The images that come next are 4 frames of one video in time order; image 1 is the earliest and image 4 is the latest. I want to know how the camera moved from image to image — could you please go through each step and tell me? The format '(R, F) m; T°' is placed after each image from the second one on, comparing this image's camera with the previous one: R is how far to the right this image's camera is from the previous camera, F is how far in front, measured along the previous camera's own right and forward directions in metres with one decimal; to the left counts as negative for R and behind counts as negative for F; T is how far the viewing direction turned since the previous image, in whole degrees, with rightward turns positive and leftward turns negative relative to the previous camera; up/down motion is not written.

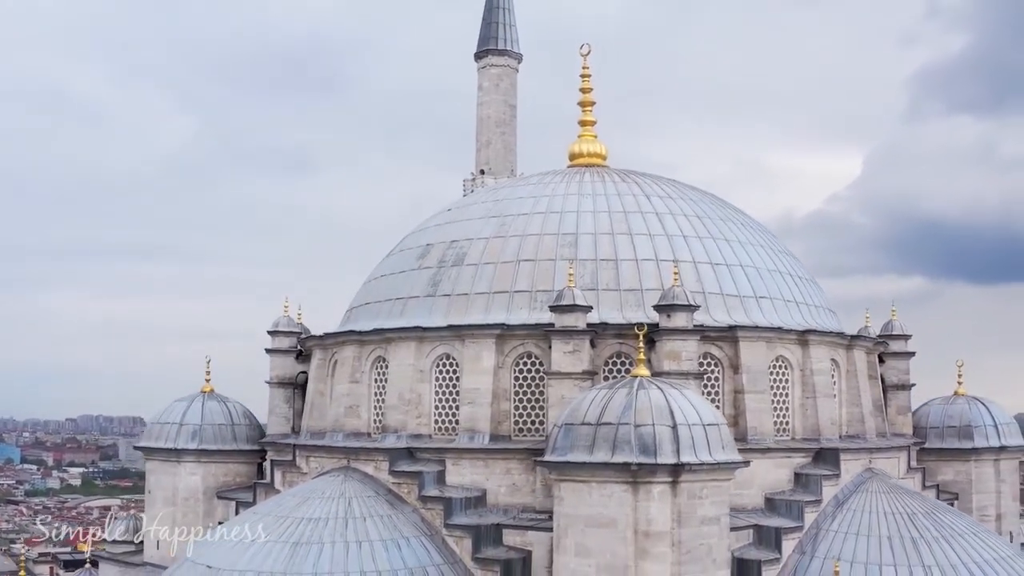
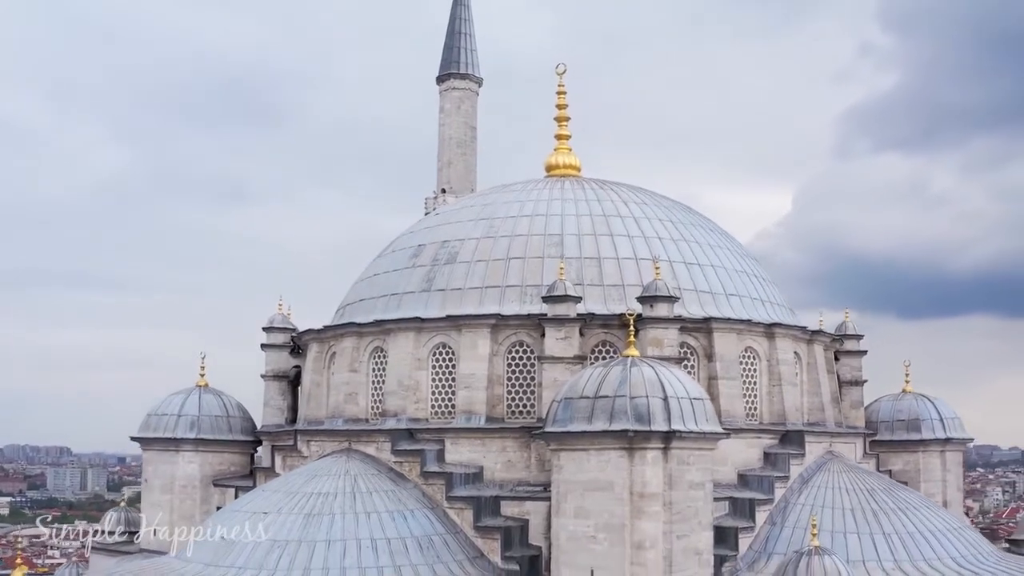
(-1.0, -1.3) m; +3°
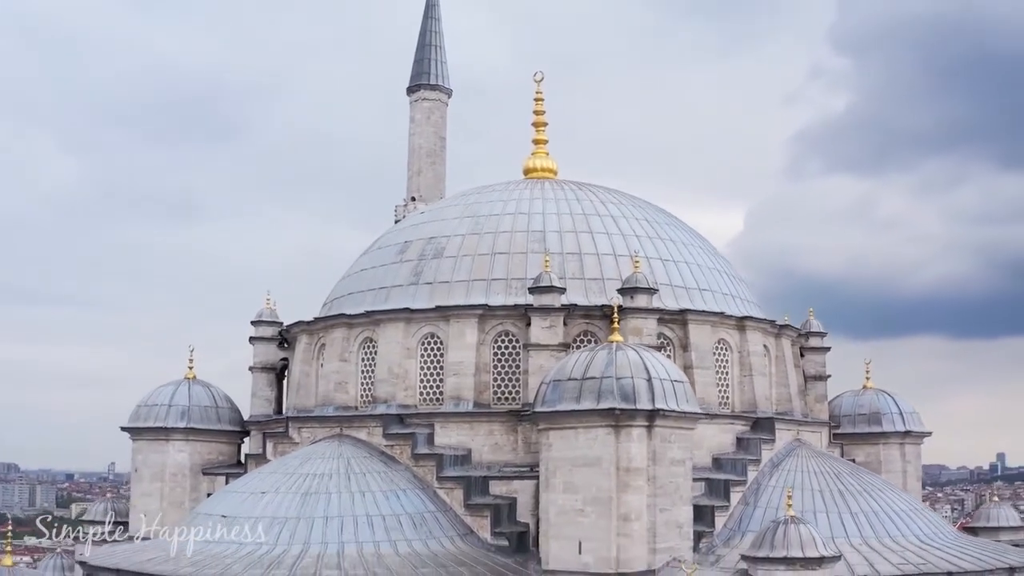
(-0.6, -0.9) m; +2°
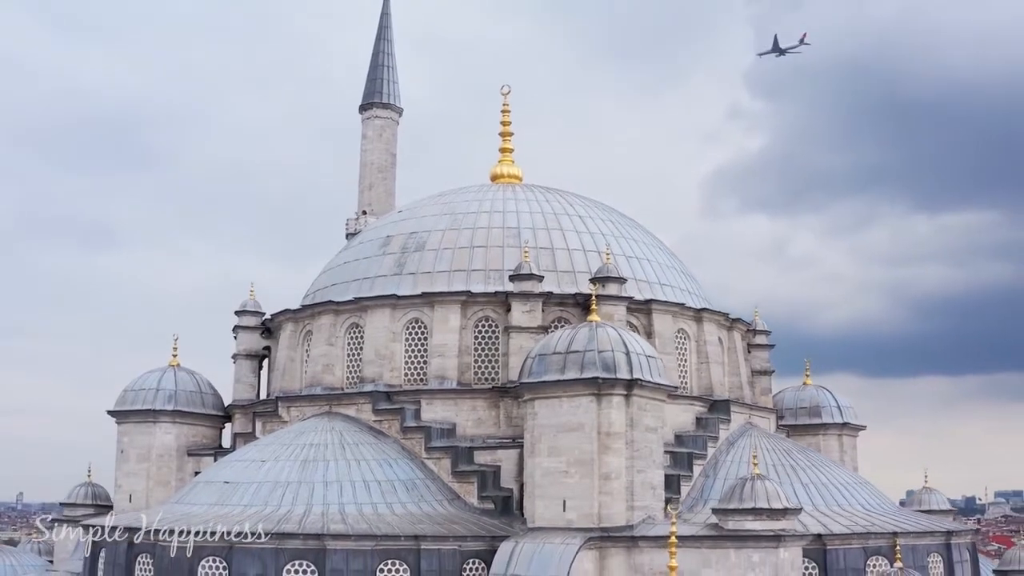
(-1.1, -1.5) m; +4°
